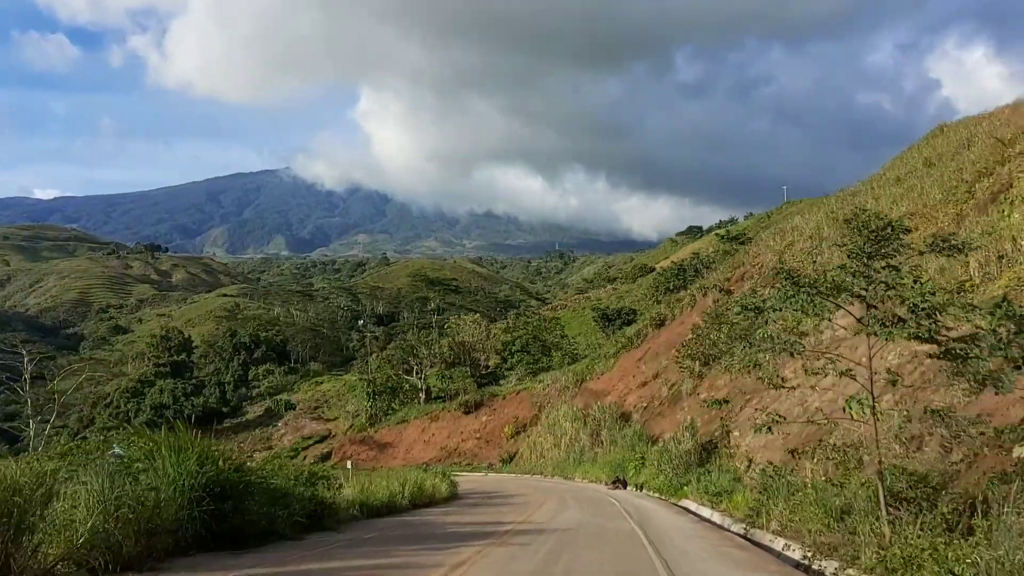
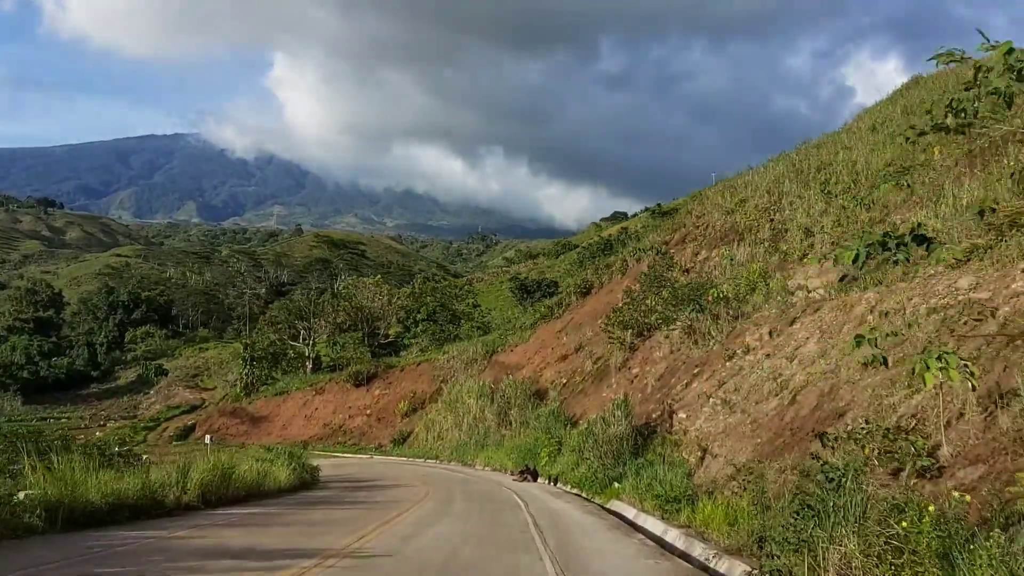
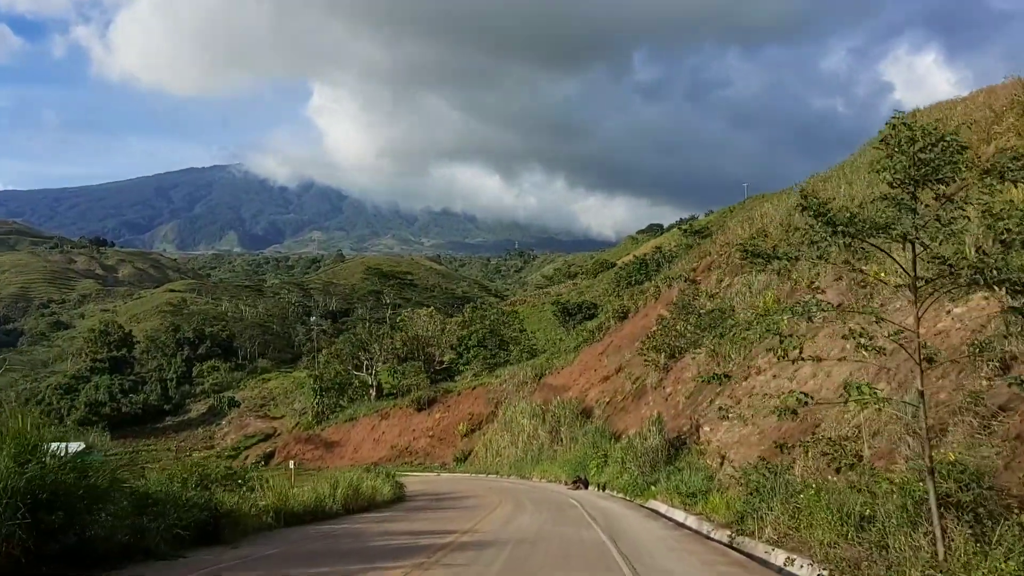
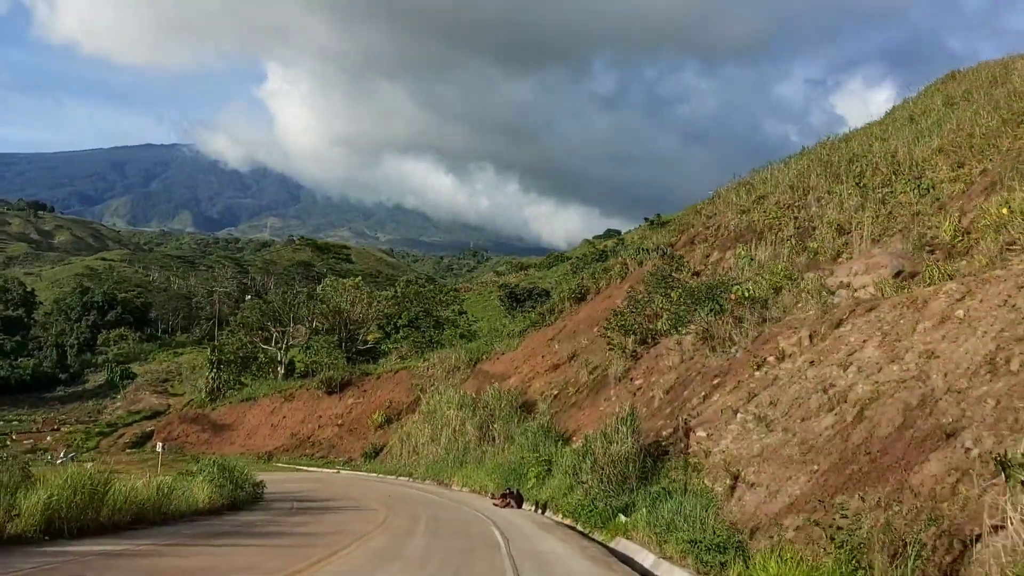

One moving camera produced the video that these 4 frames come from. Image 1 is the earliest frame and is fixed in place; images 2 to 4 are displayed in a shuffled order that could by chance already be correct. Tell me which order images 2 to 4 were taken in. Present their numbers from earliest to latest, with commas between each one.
3, 2, 4
